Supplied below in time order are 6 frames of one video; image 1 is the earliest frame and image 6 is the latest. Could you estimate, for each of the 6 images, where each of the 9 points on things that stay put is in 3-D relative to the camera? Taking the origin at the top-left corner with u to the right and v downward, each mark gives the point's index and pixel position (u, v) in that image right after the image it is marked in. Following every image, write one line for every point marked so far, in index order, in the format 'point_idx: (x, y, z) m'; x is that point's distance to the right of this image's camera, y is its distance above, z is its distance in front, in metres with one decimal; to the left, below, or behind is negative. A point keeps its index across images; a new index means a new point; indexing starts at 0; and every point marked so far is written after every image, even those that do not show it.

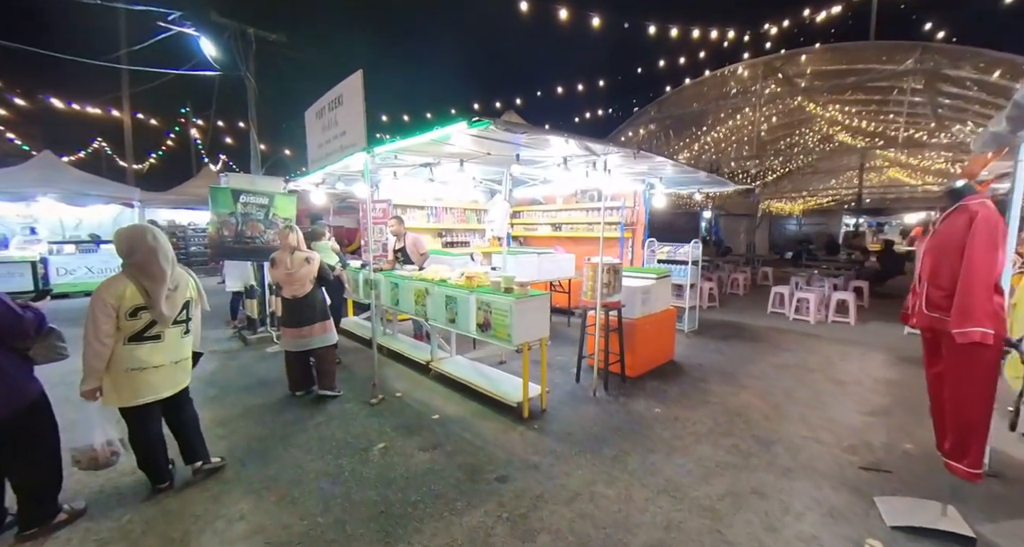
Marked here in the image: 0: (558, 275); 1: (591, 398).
0: (+0.8, 0.0, +6.3) m
1: (+0.8, -1.2, +3.9) m
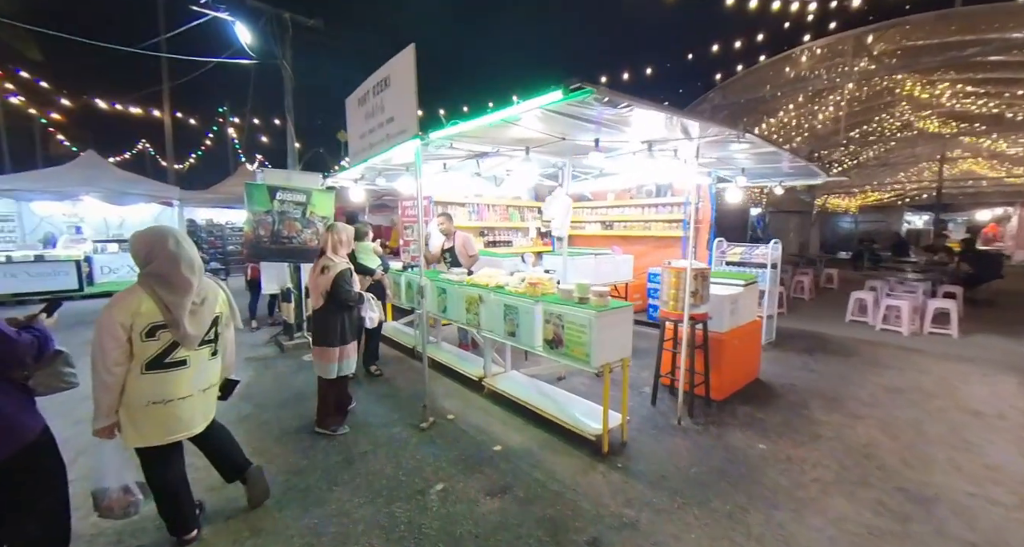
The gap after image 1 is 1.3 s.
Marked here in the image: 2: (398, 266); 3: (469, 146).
0: (+1.5, -0.1, +5.7) m
1: (+1.3, -1.2, +3.3) m
2: (-1.5, +0.1, +5.5) m
3: (-0.3, +1.1, +3.4) m
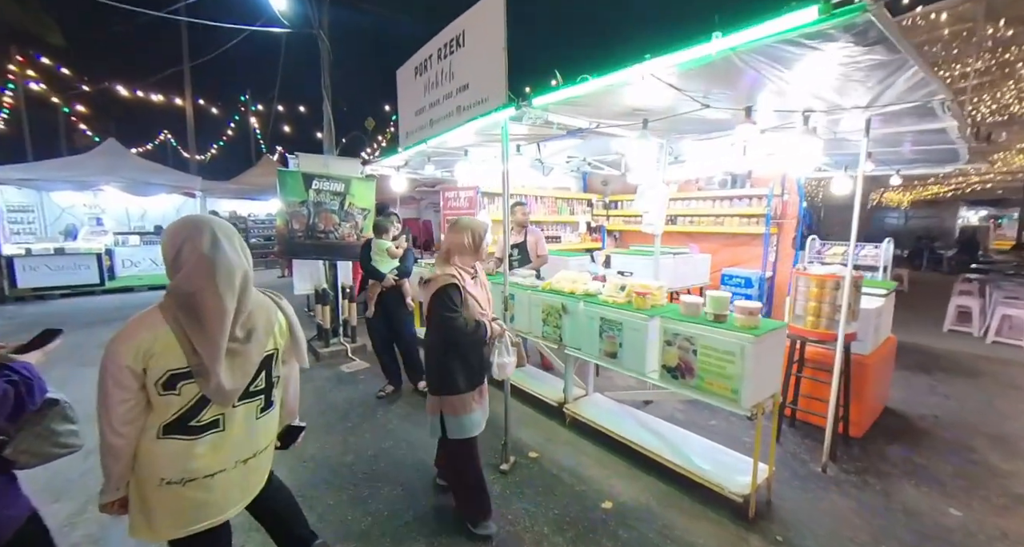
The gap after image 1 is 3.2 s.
0: (+2.2, -0.1, +5.0) m
1: (+2.0, -1.3, +2.6) m
2: (-0.8, +0.1, +4.9) m
3: (+0.3, +1.0, +2.7) m
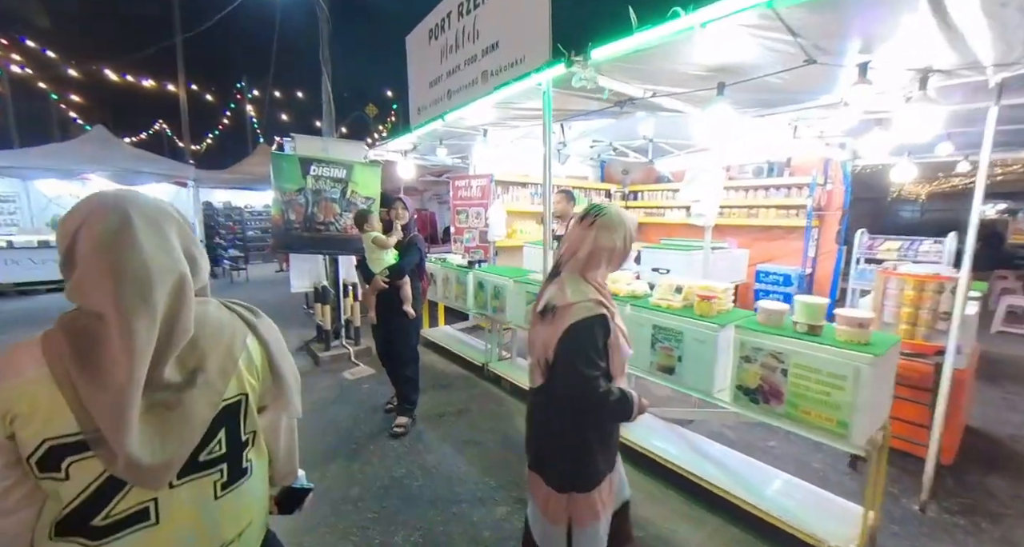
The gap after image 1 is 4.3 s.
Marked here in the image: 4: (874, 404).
0: (+2.4, -0.1, +4.5) m
1: (+2.2, -1.3, +2.2) m
2: (-0.6, +0.1, +4.4) m
3: (+0.6, +1.0, +2.2) m
4: (+1.6, -0.6, +1.8) m
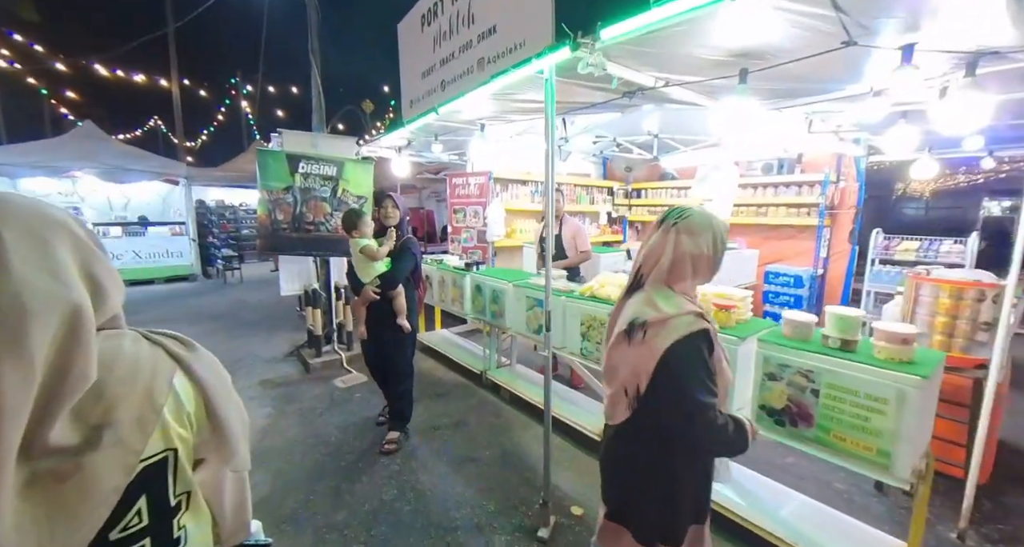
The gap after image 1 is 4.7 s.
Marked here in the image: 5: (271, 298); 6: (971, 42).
0: (+2.4, -0.1, +4.3) m
1: (+2.2, -1.3, +2.0) m
2: (-0.6, +0.1, +4.2) m
3: (+0.6, +1.0, +2.0) m
4: (+1.6, -0.6, +1.6) m
5: (-4.5, -0.5, +7.6) m
6: (+1.9, +0.9, +1.7) m
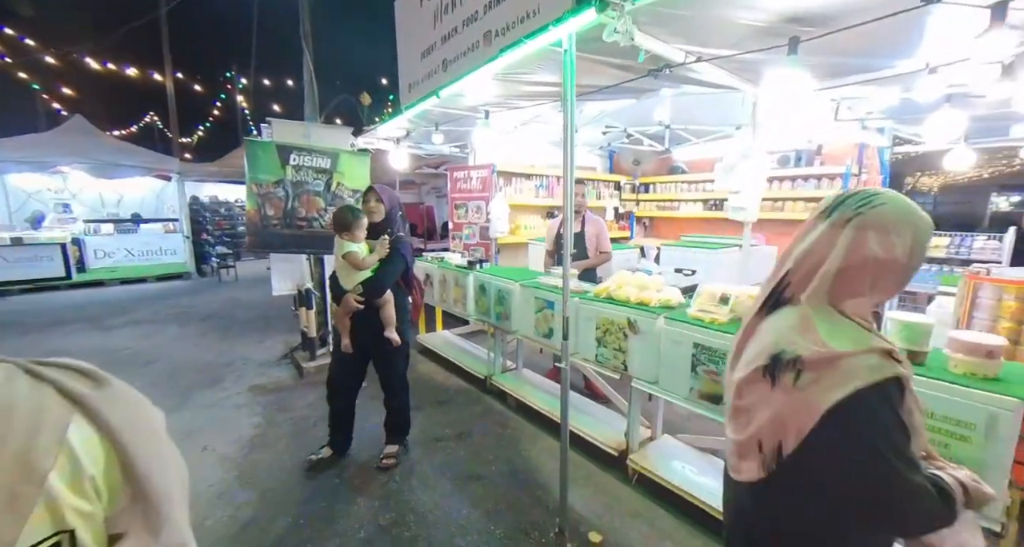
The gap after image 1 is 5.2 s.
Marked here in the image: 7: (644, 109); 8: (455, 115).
0: (+2.5, -0.1, +4.1) m
1: (+2.3, -1.3, +1.8) m
2: (-0.5, +0.1, +4.0) m
3: (+0.6, +1.0, +1.8) m
4: (+1.6, -0.6, +1.4) m
5: (-4.4, -0.4, +7.4) m
6: (+1.9, +0.9, +1.5) m
7: (+1.2, +1.5, +3.9) m
8: (-0.4, +1.3, +3.3) m
